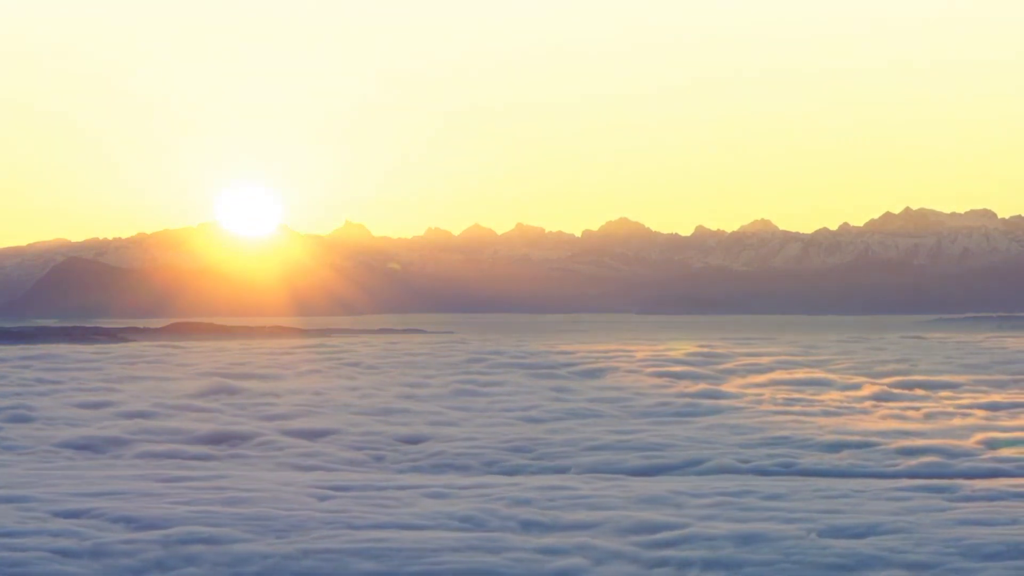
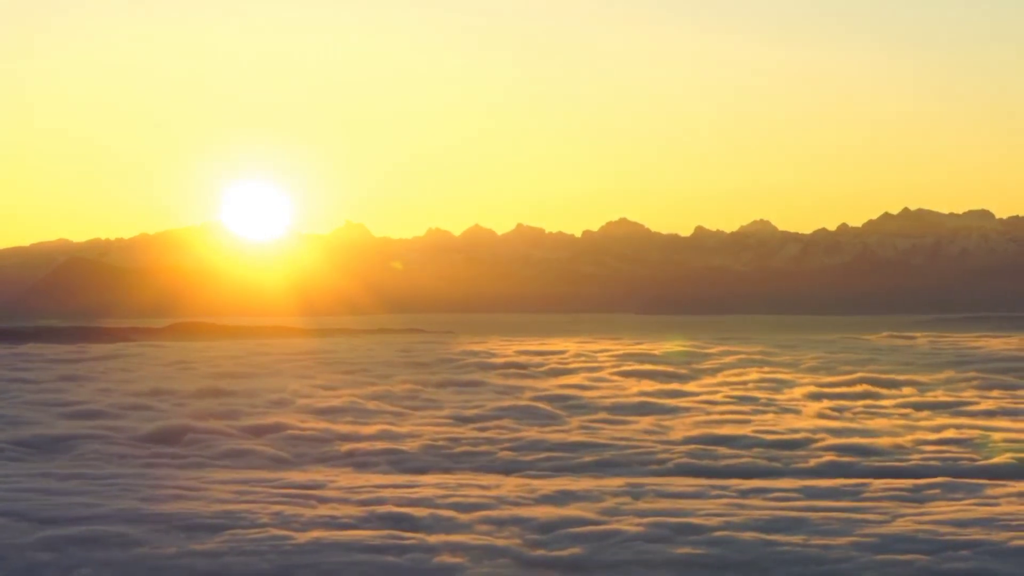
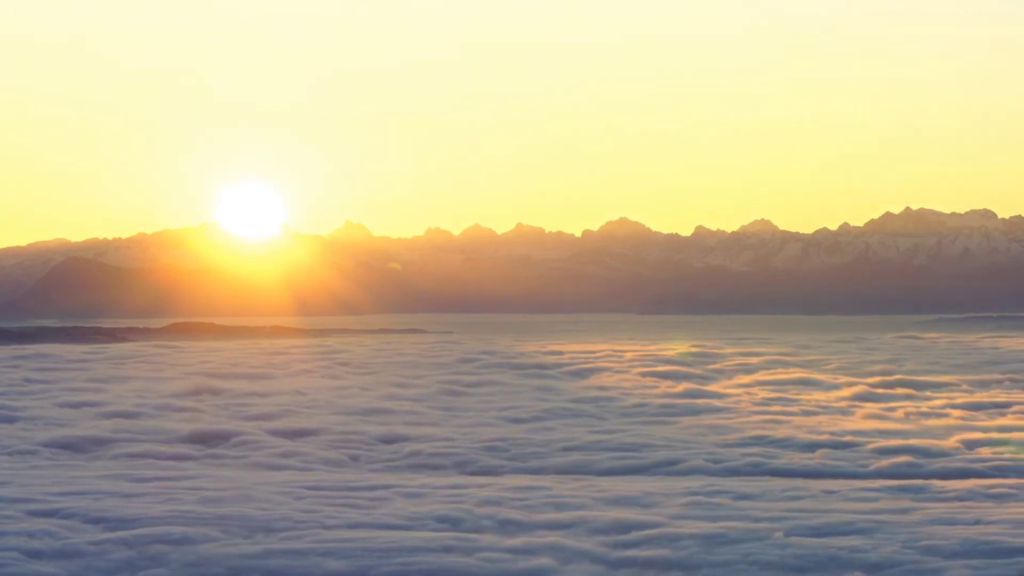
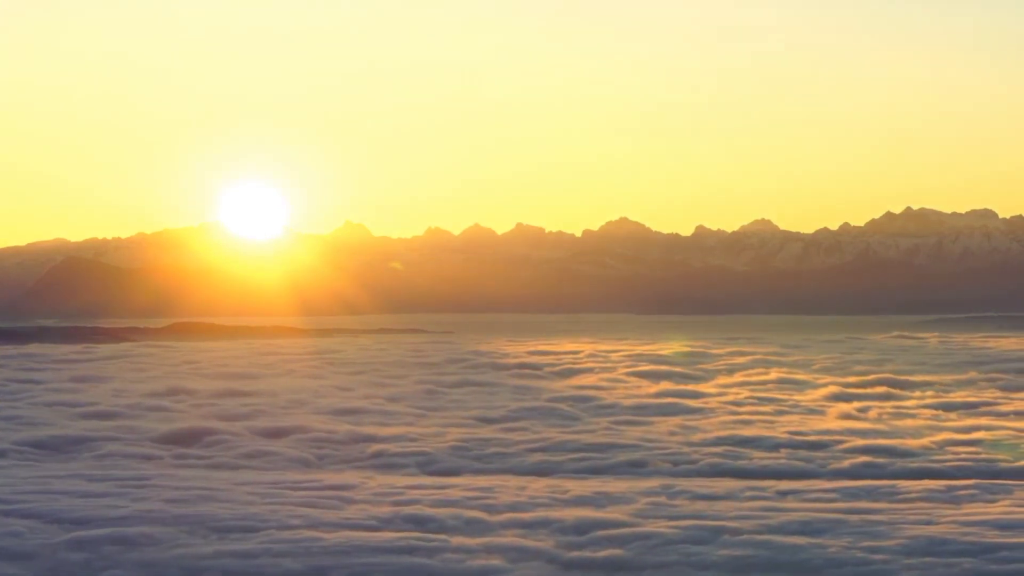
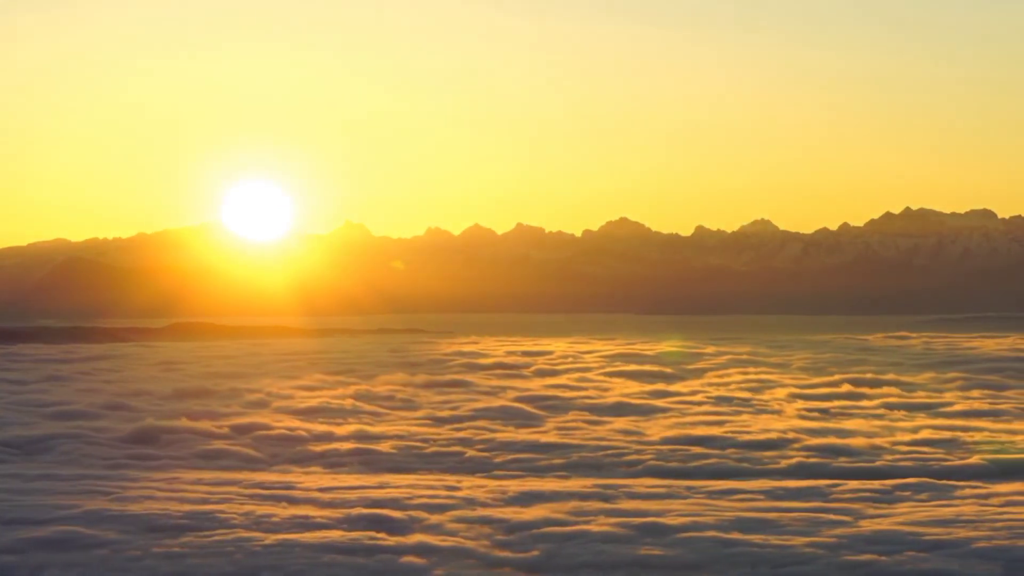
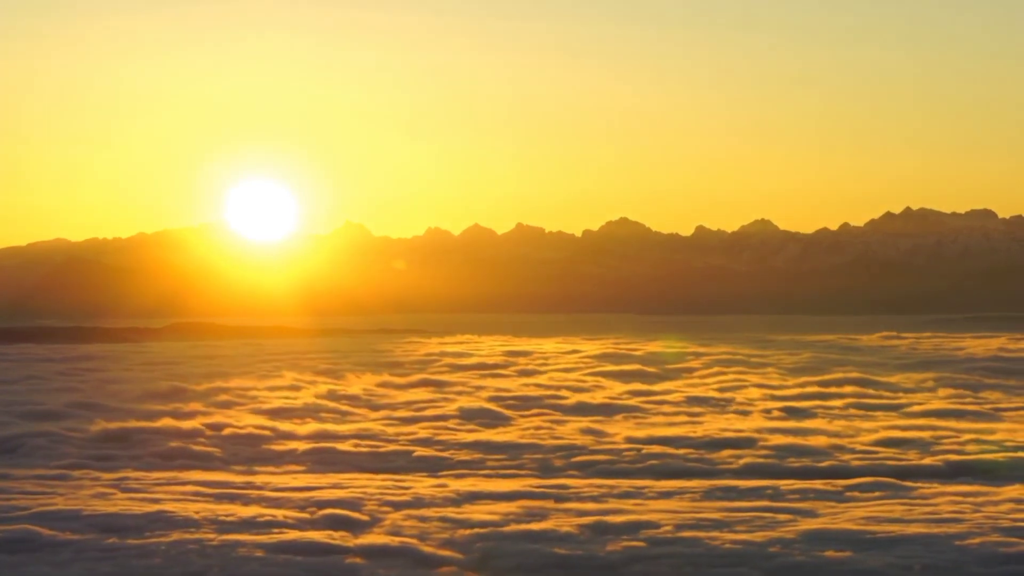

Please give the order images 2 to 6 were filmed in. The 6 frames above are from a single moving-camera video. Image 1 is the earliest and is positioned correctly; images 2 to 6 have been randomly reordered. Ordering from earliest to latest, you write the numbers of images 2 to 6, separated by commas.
3, 4, 2, 5, 6
